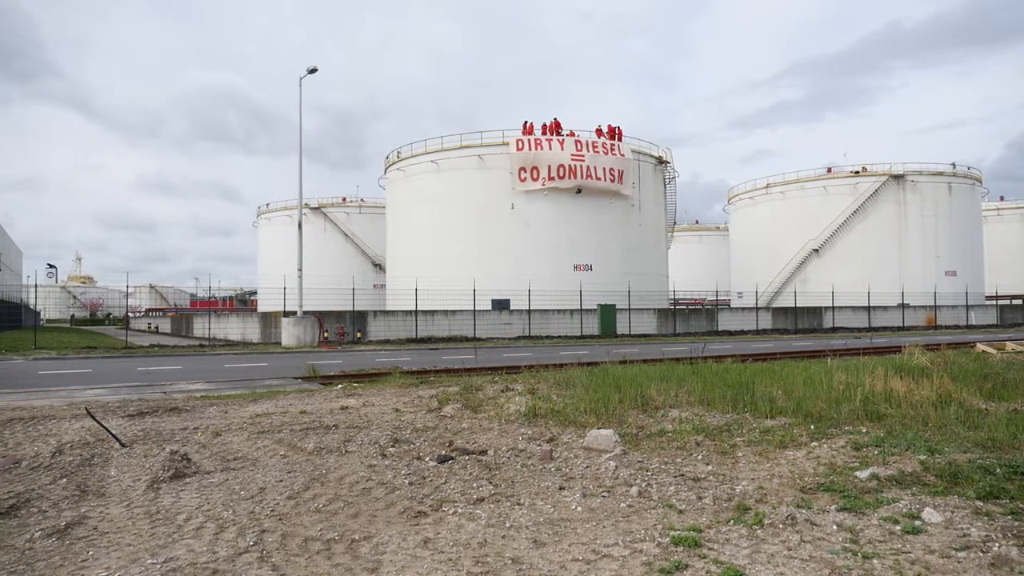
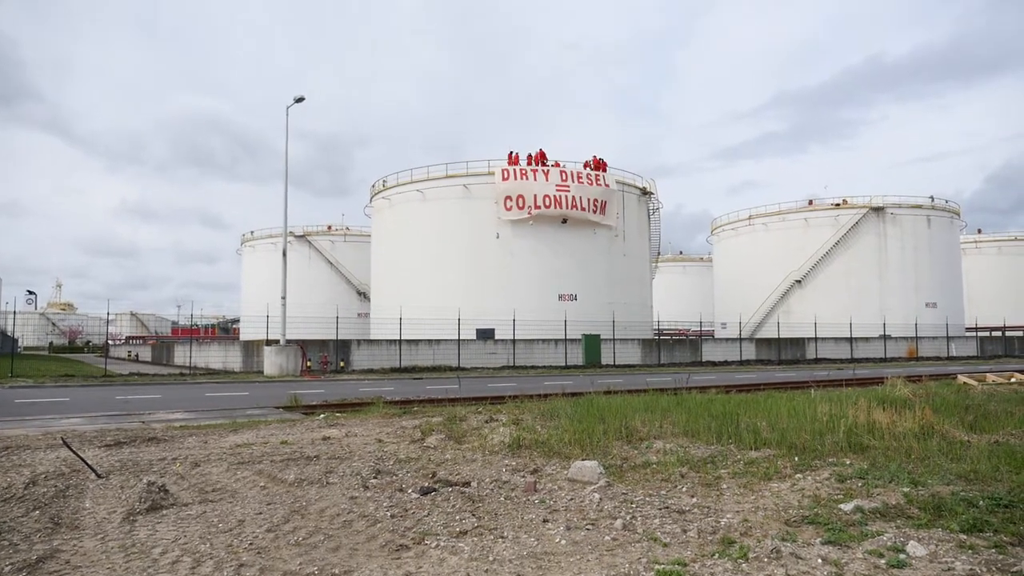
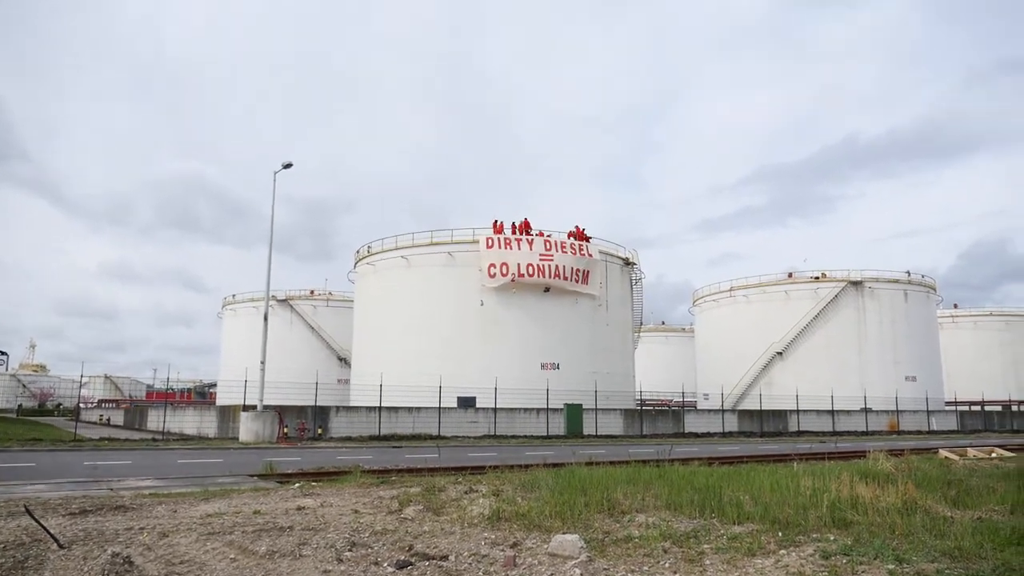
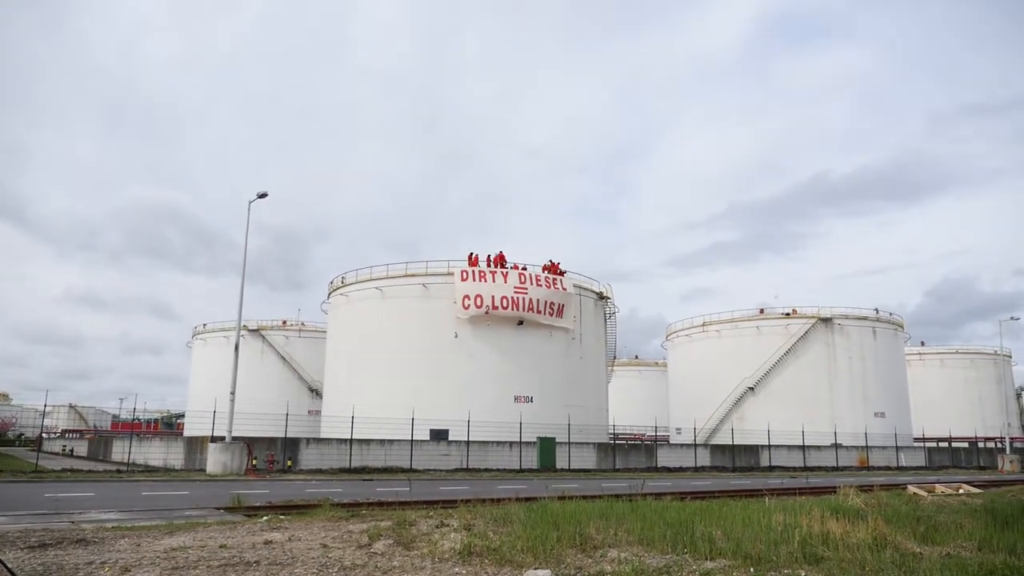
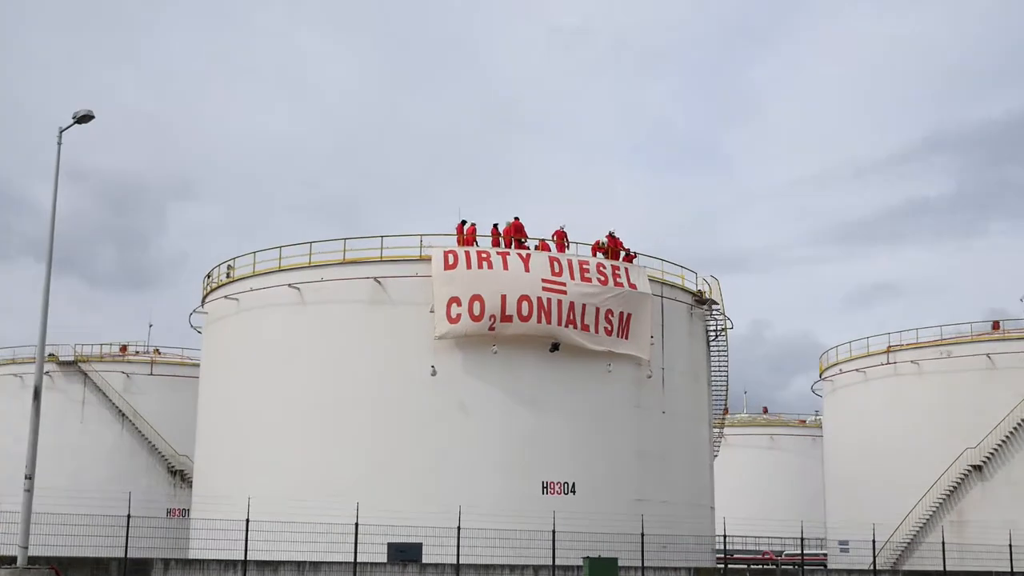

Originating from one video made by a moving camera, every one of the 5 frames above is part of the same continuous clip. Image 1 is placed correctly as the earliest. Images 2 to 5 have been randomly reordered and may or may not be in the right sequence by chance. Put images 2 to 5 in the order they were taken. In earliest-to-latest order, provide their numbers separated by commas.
2, 3, 4, 5
